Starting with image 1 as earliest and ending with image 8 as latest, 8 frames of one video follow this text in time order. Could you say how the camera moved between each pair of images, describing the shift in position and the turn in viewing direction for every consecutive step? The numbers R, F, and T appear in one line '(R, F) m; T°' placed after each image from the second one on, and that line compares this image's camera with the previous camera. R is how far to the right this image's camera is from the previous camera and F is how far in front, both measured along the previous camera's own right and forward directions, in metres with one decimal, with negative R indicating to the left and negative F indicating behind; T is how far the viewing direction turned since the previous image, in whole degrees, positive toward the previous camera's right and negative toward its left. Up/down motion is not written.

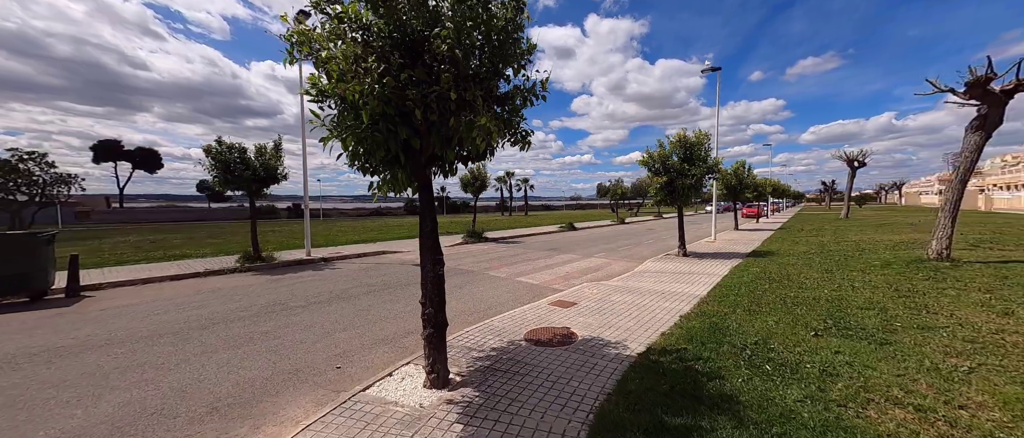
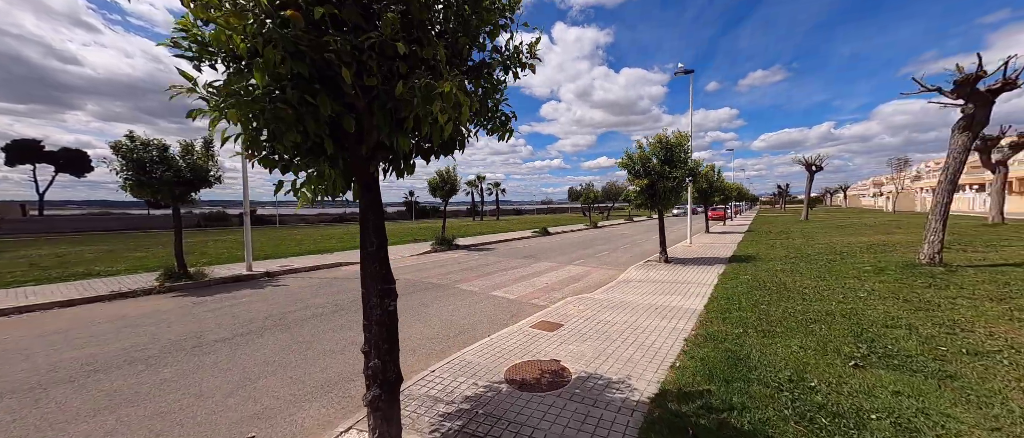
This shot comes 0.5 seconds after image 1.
(-0.1, +1.0) m; +5°
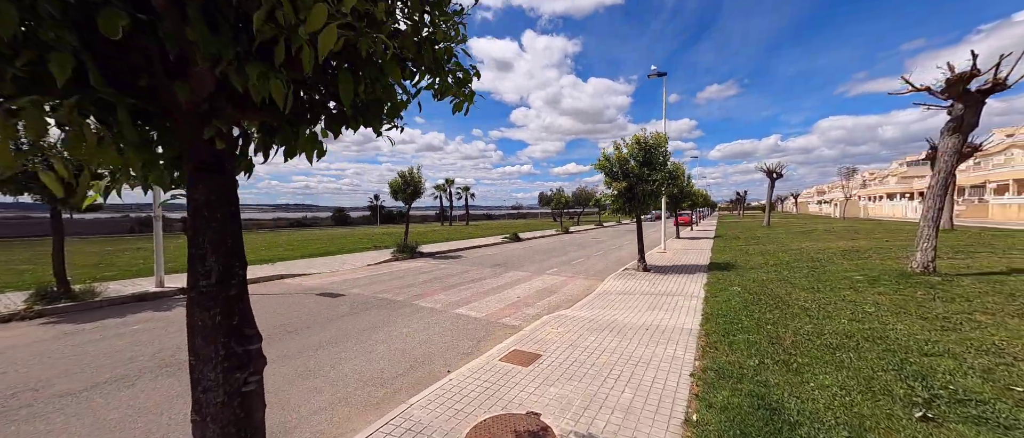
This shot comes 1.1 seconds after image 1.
(+0.1, +1.1) m; +5°
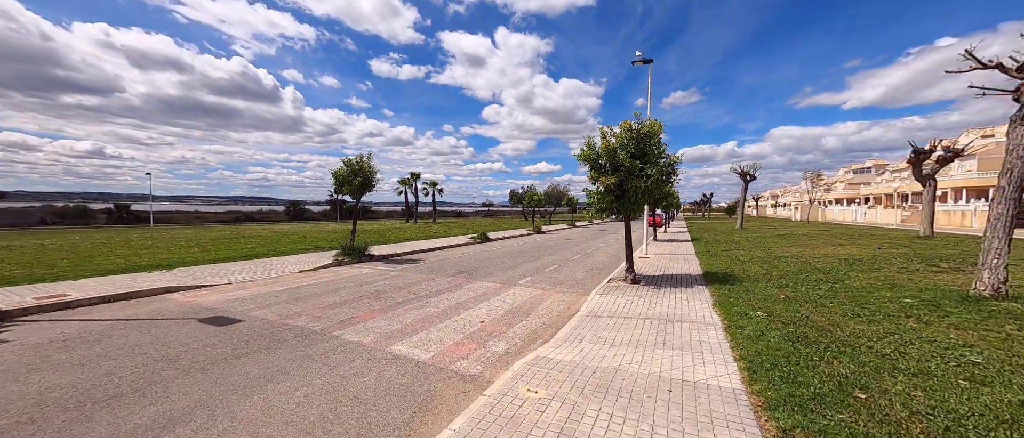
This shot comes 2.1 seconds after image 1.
(+0.1, +1.9) m; +5°
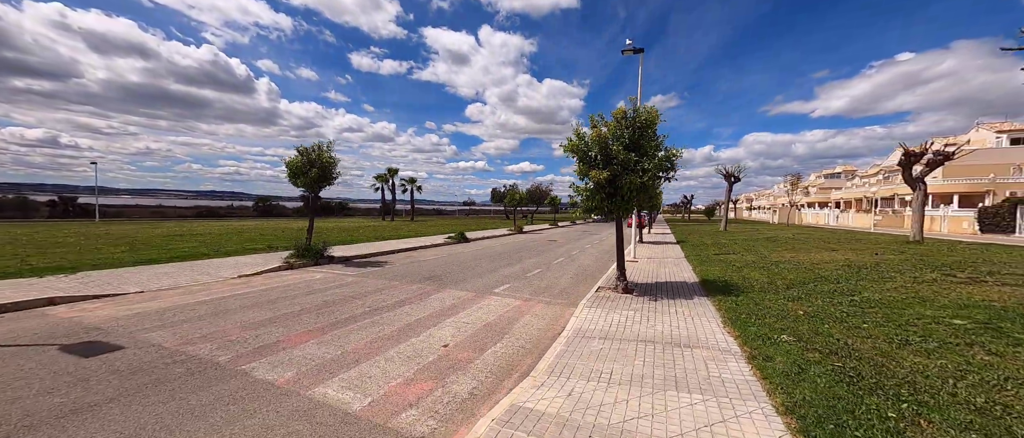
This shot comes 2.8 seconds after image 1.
(+0.1, +1.2) m; +3°
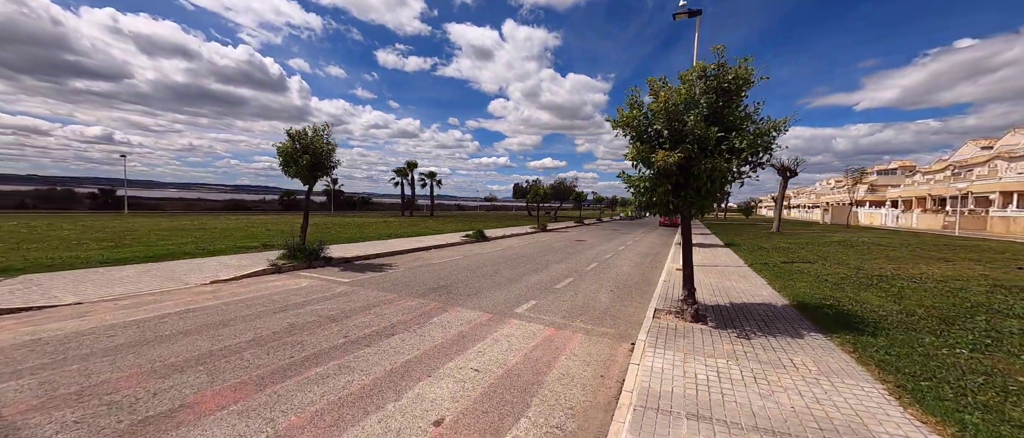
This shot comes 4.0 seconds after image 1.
(-0.1, +2.0) m; -4°
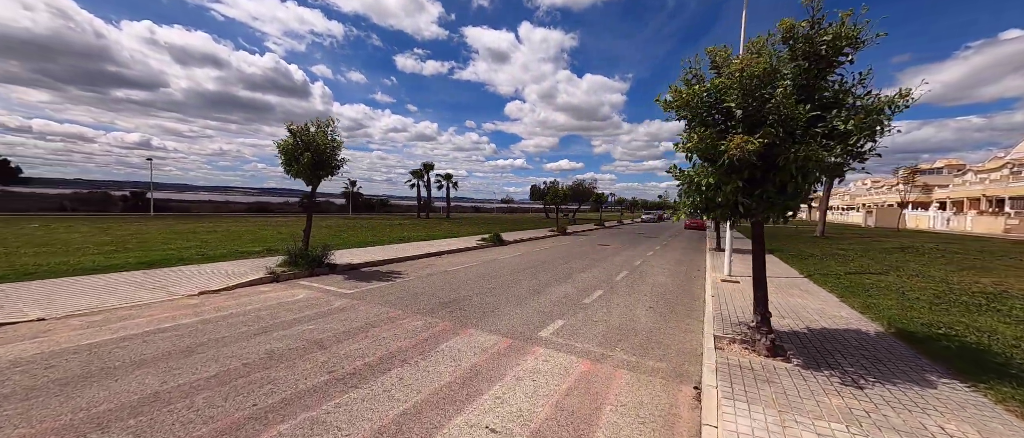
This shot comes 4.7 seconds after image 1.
(-0.1, +1.1) m; -3°
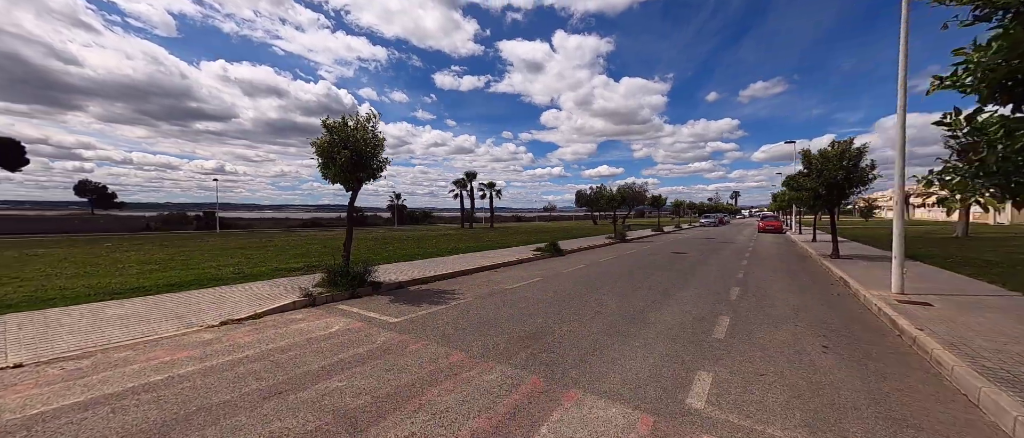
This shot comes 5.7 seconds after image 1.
(-0.9, +1.8) m; -7°
